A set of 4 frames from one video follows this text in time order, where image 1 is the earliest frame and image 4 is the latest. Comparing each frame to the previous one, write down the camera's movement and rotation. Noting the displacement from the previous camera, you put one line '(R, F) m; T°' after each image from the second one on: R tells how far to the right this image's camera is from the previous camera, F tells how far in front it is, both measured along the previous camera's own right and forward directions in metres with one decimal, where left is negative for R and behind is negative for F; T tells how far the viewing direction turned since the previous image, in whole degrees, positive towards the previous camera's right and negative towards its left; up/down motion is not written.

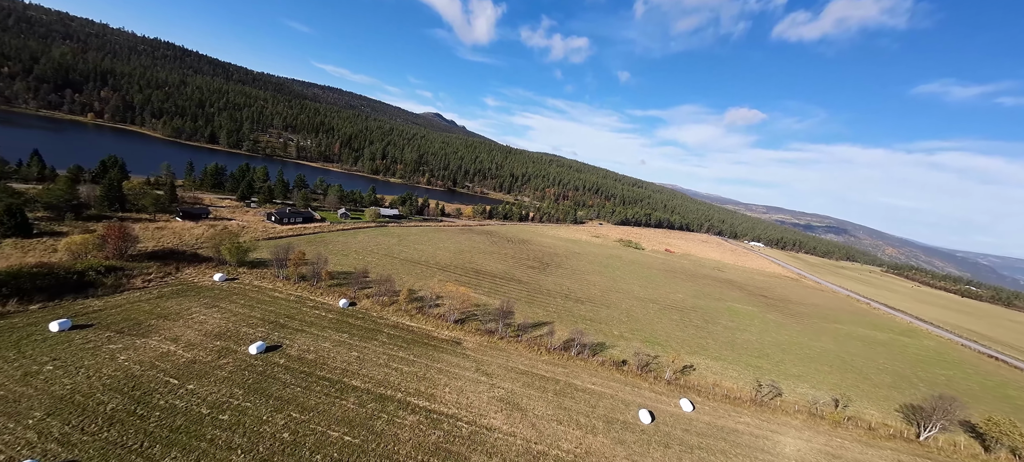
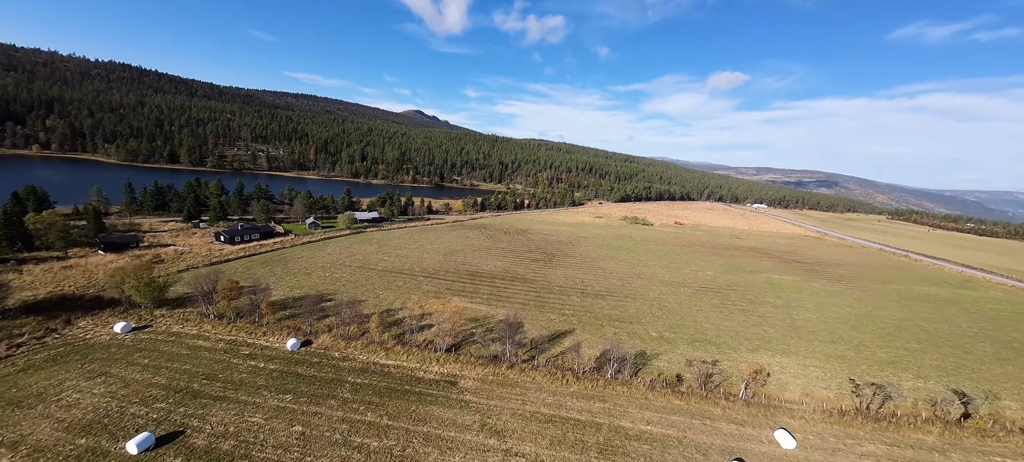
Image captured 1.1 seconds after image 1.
(-0.1, +8.4) m; +1°
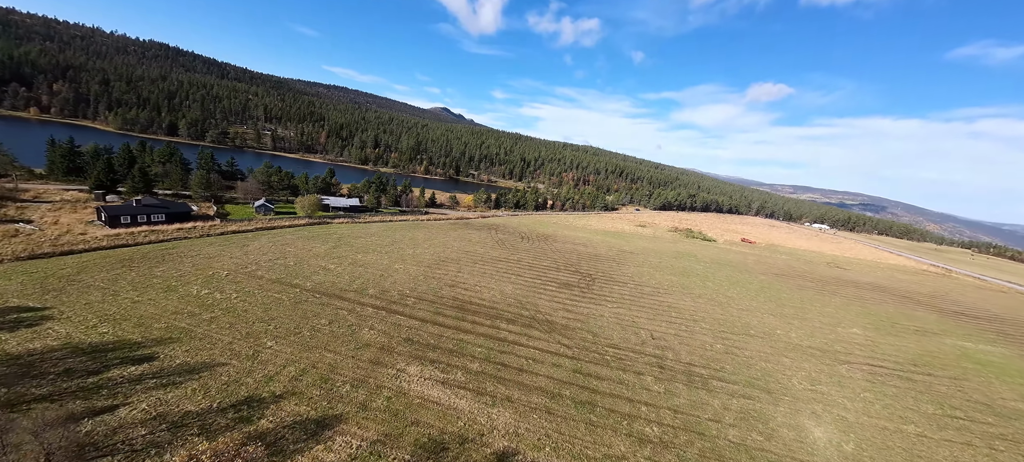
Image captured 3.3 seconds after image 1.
(-0.4, +17.0) m; -3°
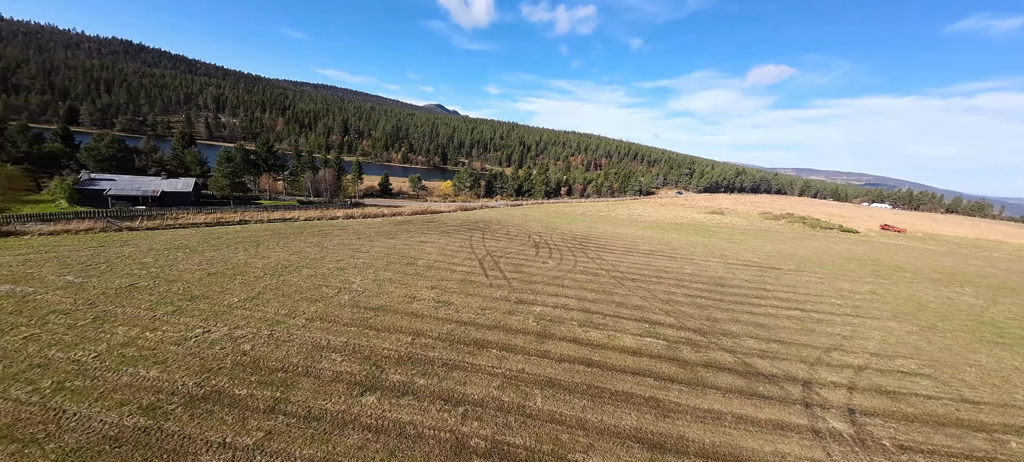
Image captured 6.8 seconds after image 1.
(-0.1, +24.8) m; 0°
